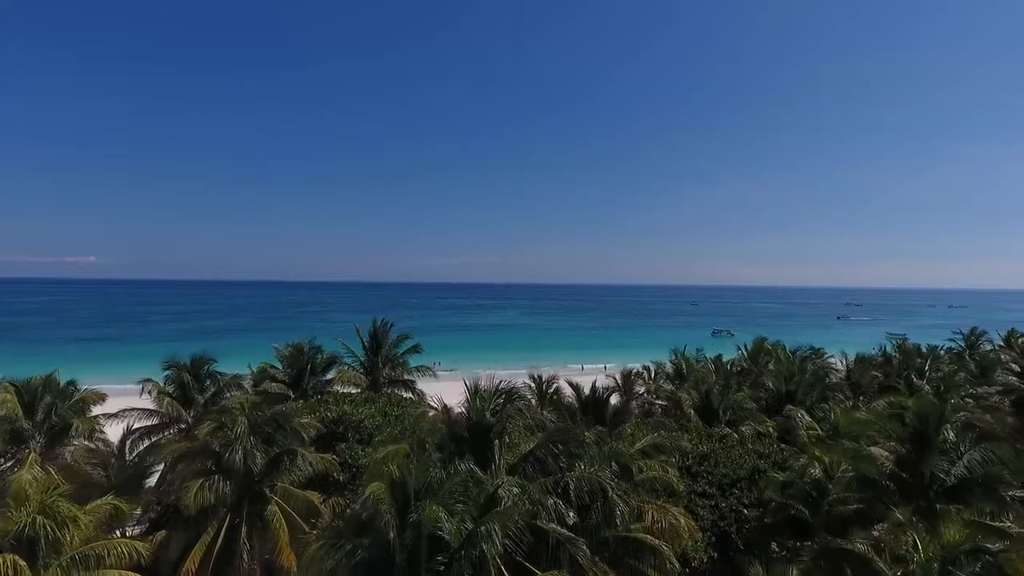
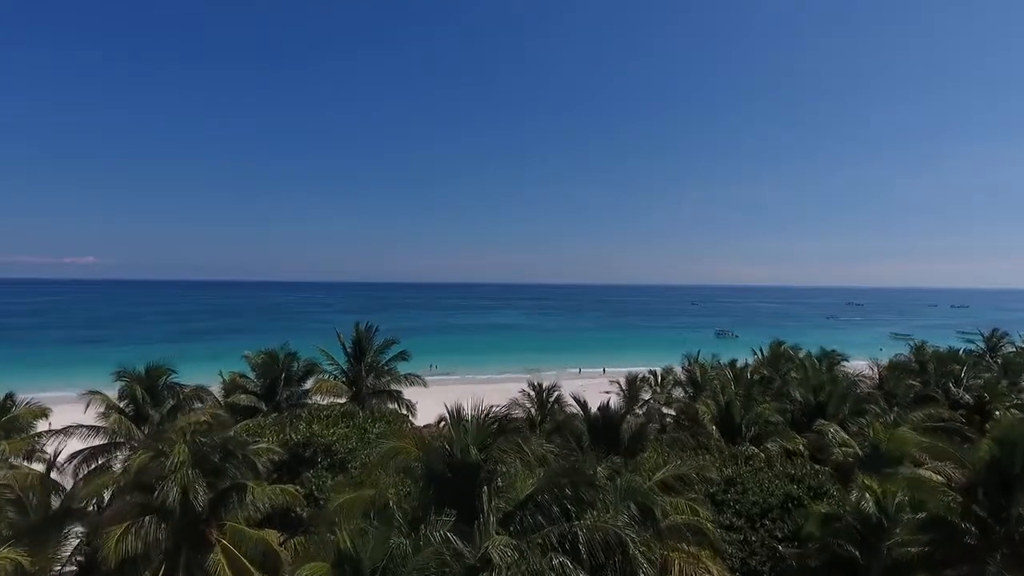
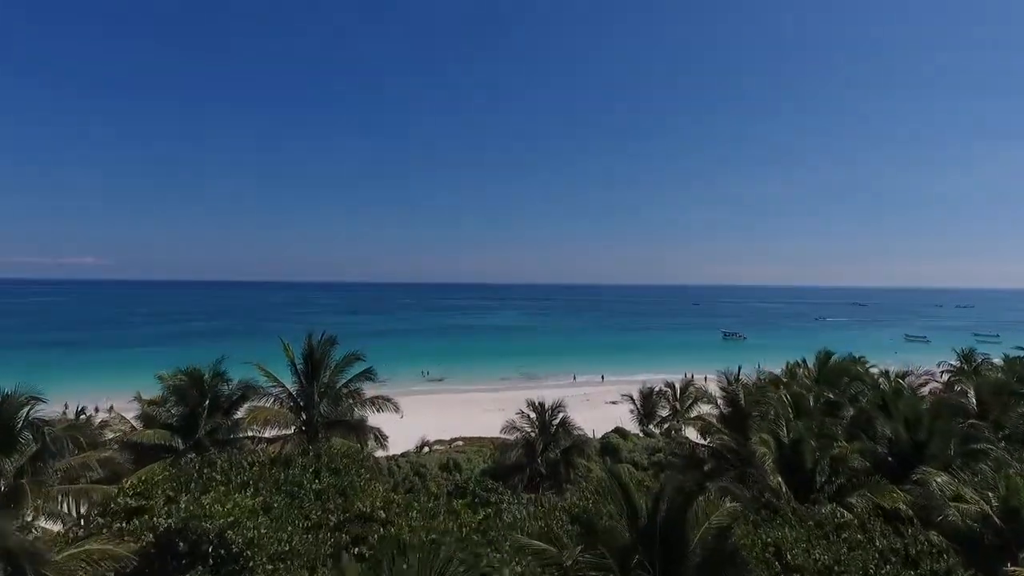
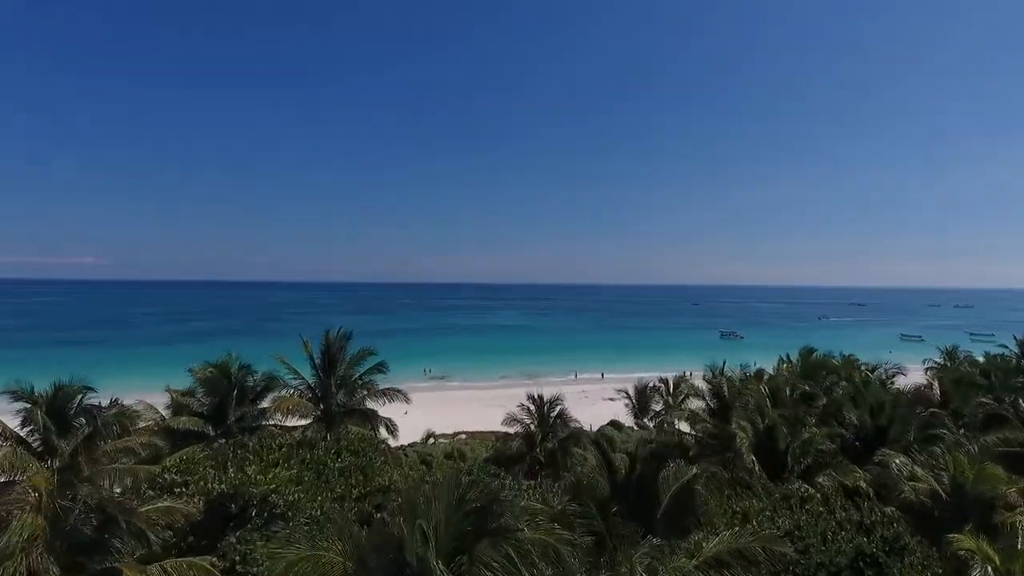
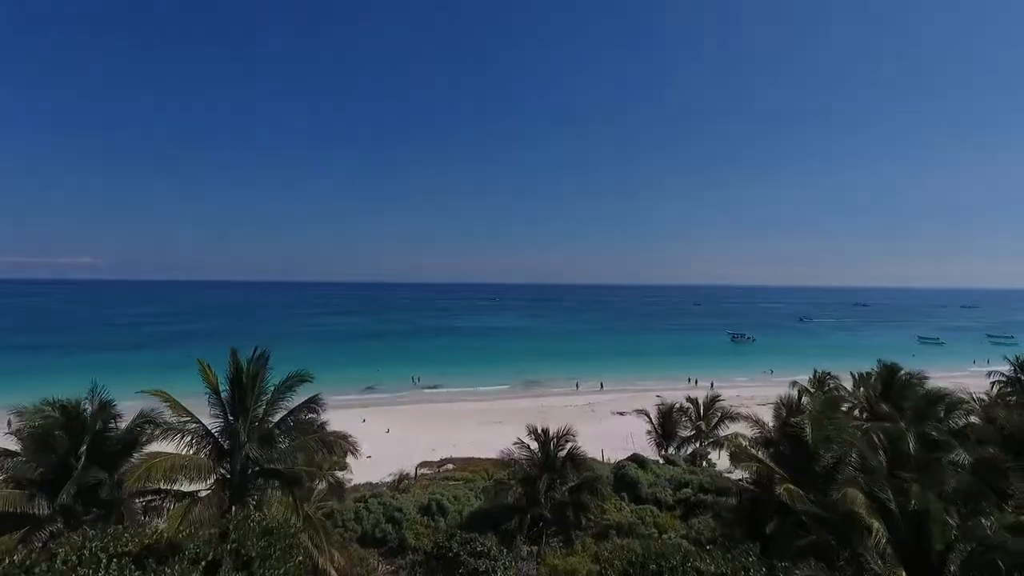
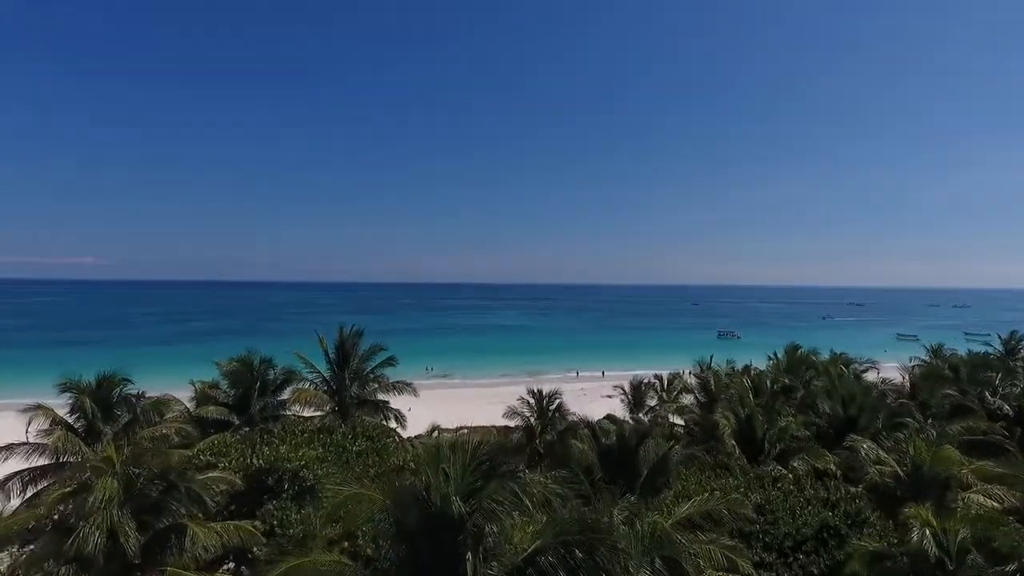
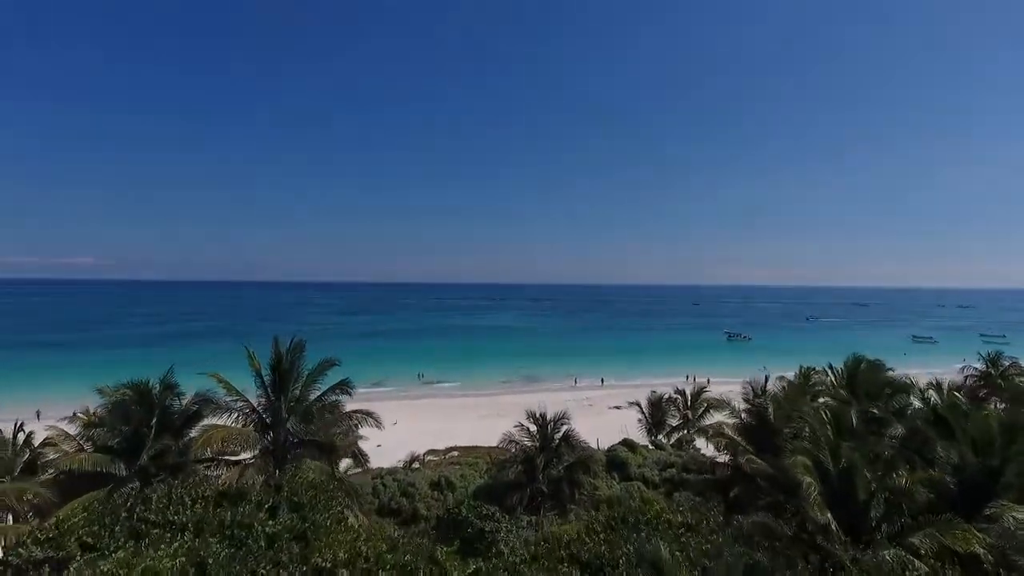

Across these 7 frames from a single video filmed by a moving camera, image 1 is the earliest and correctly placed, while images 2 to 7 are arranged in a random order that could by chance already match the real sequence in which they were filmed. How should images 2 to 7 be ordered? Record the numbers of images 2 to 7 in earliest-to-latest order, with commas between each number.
2, 6, 4, 3, 7, 5
